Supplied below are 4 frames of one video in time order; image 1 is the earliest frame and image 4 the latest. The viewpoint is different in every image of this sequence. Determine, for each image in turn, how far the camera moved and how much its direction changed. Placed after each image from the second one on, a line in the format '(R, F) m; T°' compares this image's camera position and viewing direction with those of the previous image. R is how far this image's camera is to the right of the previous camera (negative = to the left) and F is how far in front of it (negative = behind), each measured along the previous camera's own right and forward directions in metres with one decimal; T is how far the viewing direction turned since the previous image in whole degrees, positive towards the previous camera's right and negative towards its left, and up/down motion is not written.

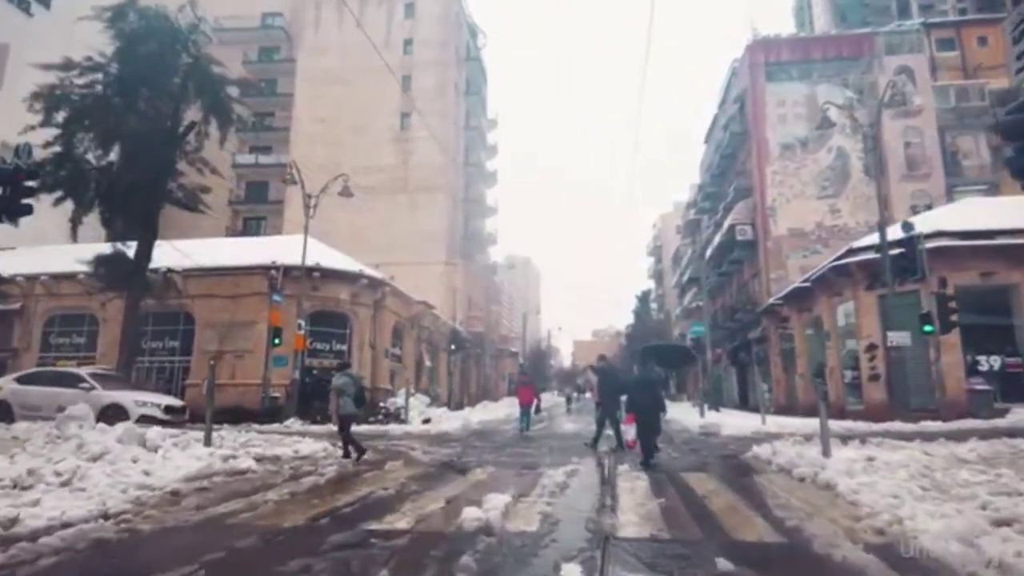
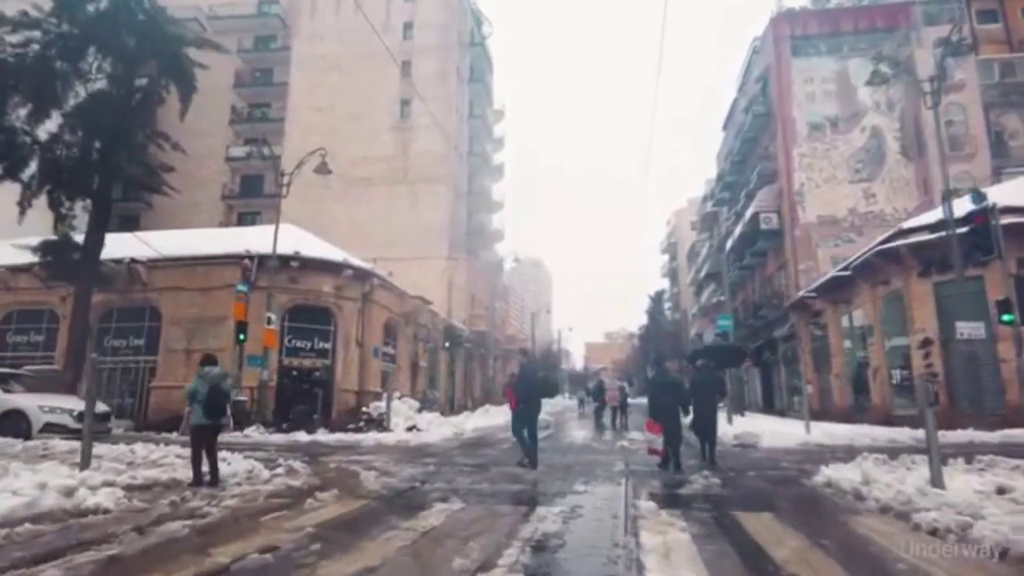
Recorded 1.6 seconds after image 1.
(+0.4, +2.8) m; -1°
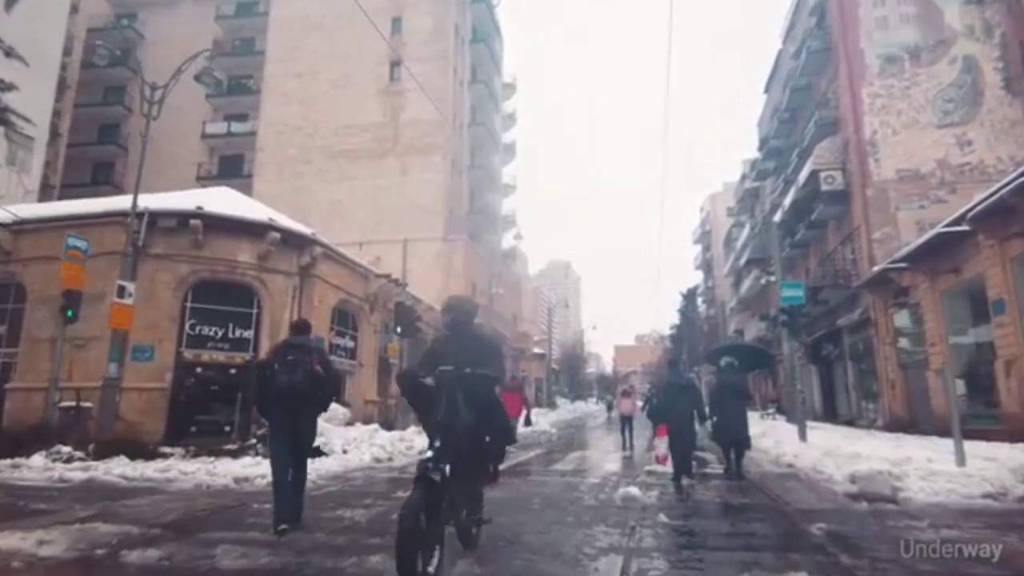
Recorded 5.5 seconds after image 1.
(+1.4, +6.5) m; -3°
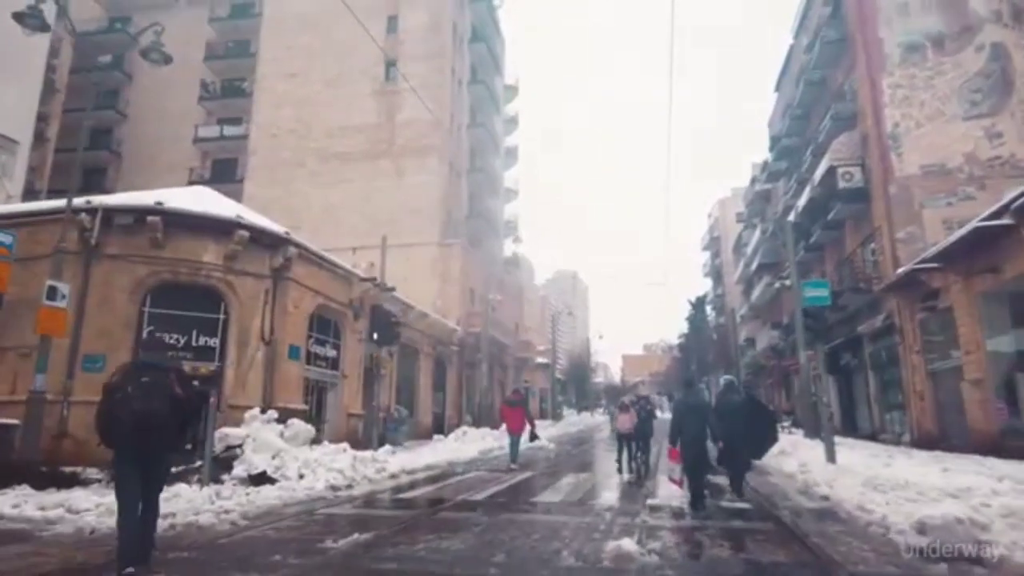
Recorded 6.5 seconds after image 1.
(+0.4, +1.7) m; -1°
